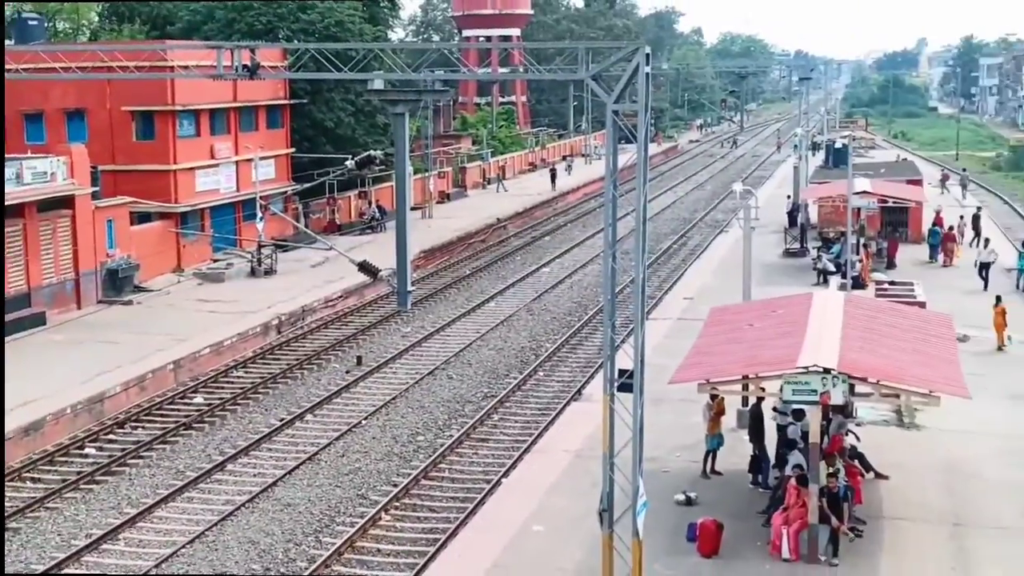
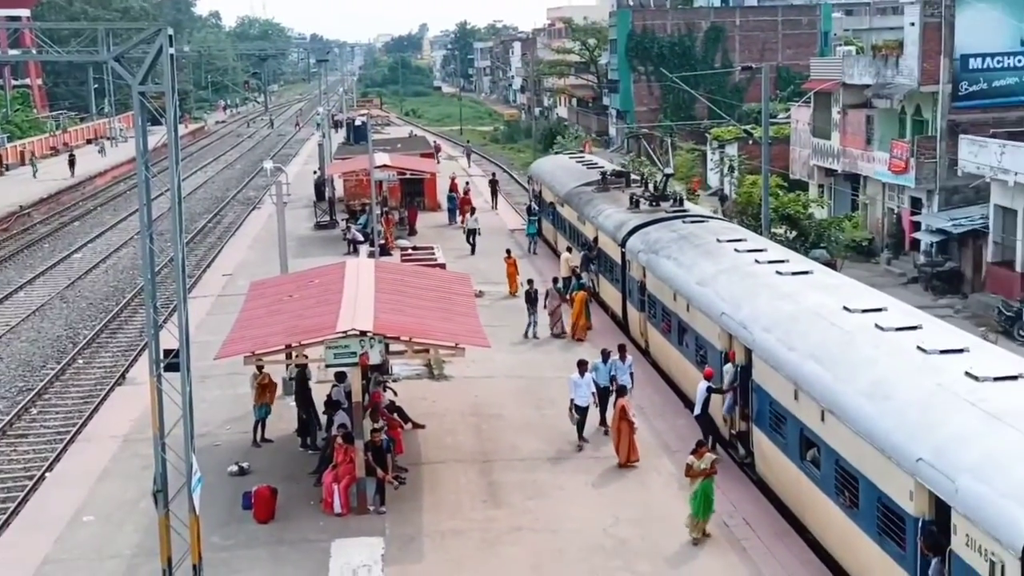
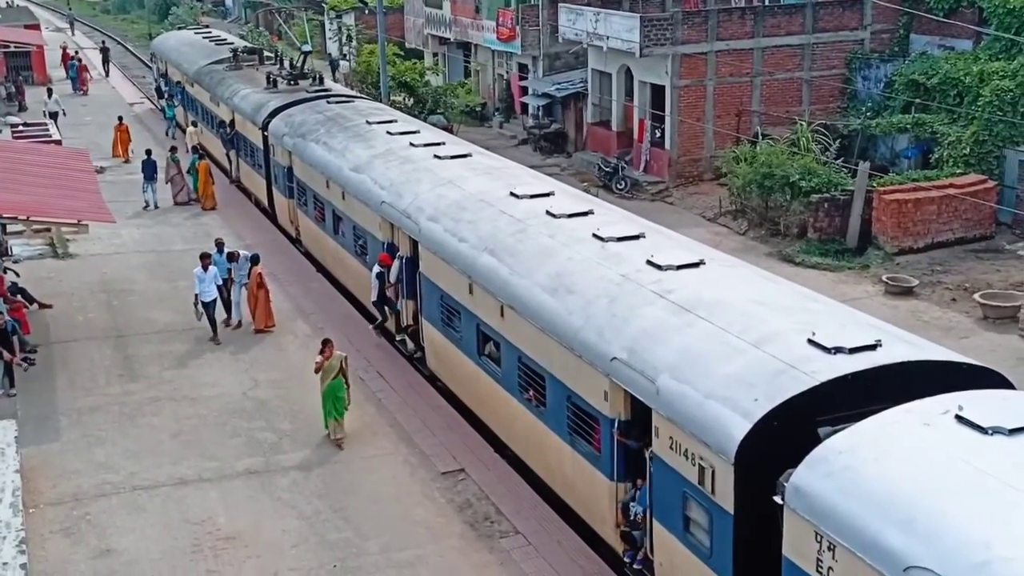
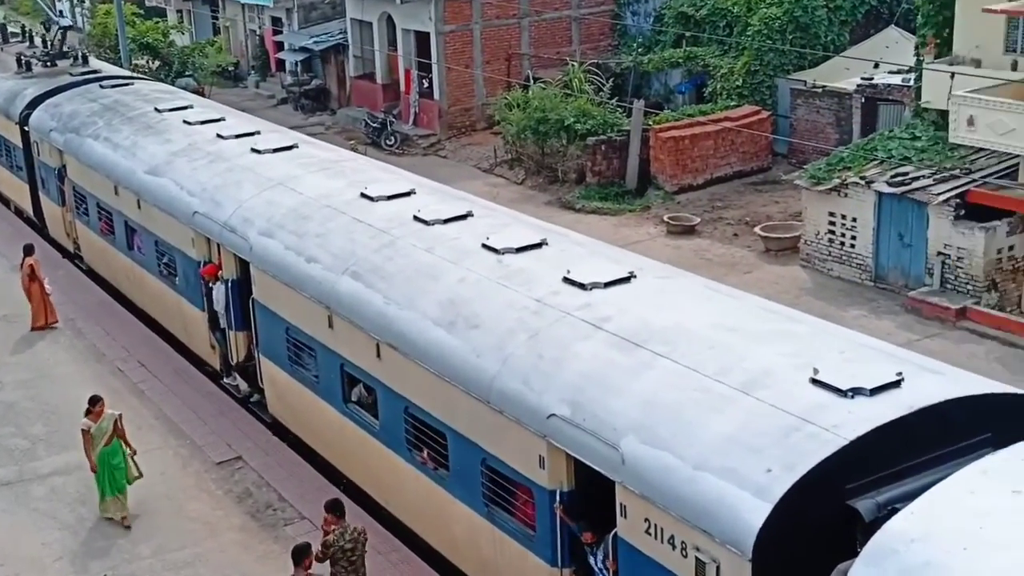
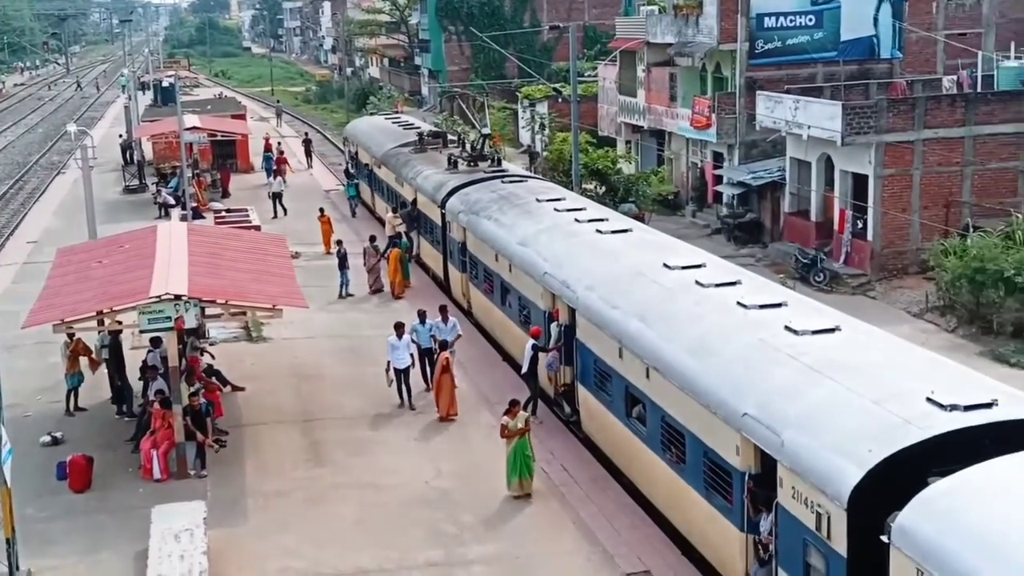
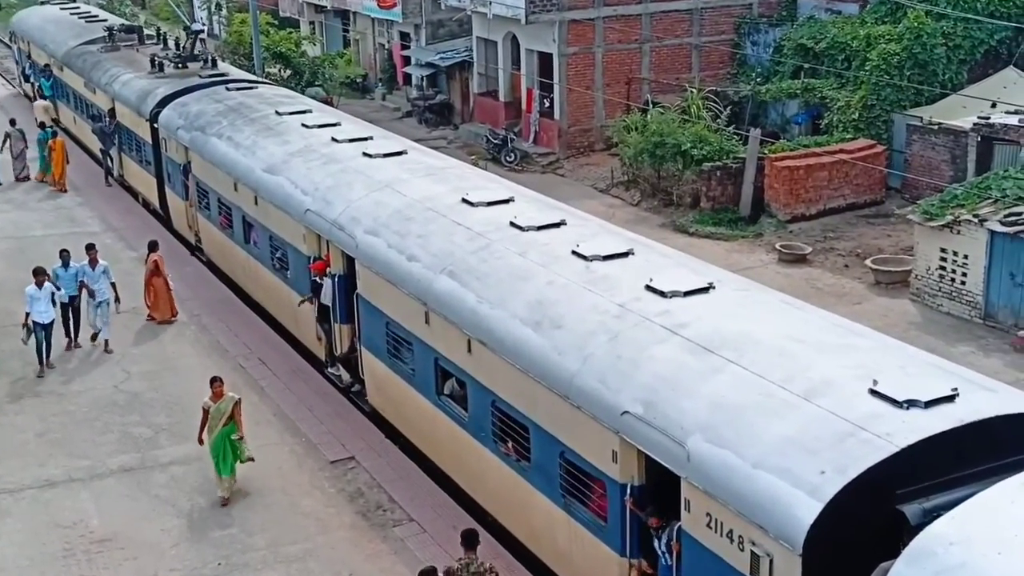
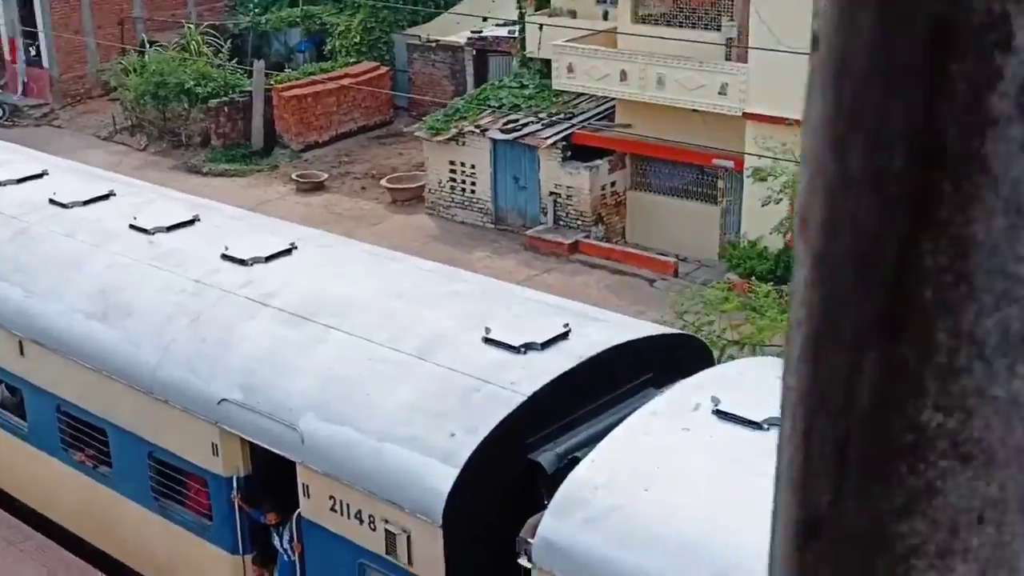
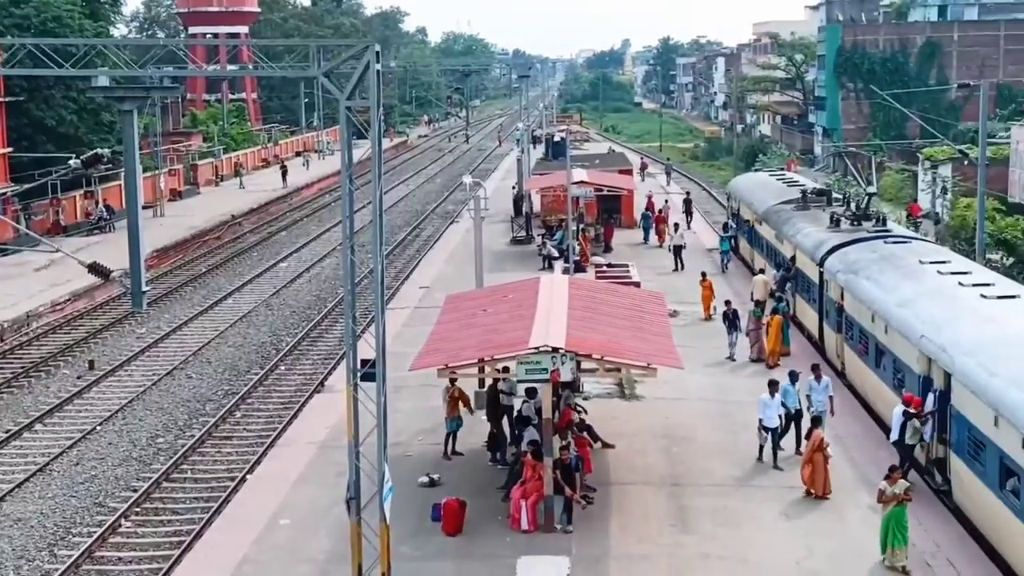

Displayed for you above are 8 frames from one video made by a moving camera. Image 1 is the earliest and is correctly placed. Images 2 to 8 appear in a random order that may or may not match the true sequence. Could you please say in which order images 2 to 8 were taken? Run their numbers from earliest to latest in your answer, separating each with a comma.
8, 2, 5, 3, 6, 4, 7
